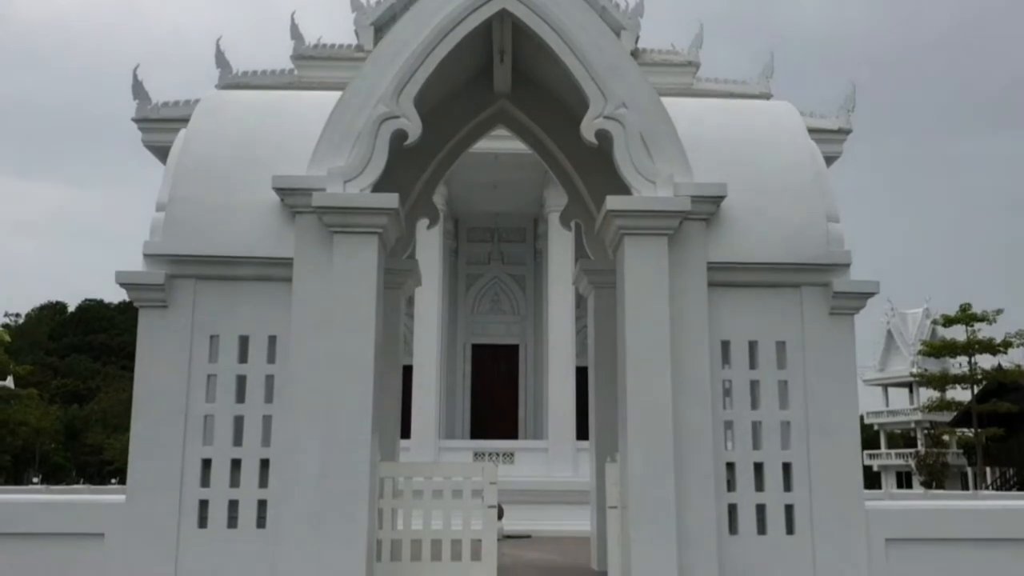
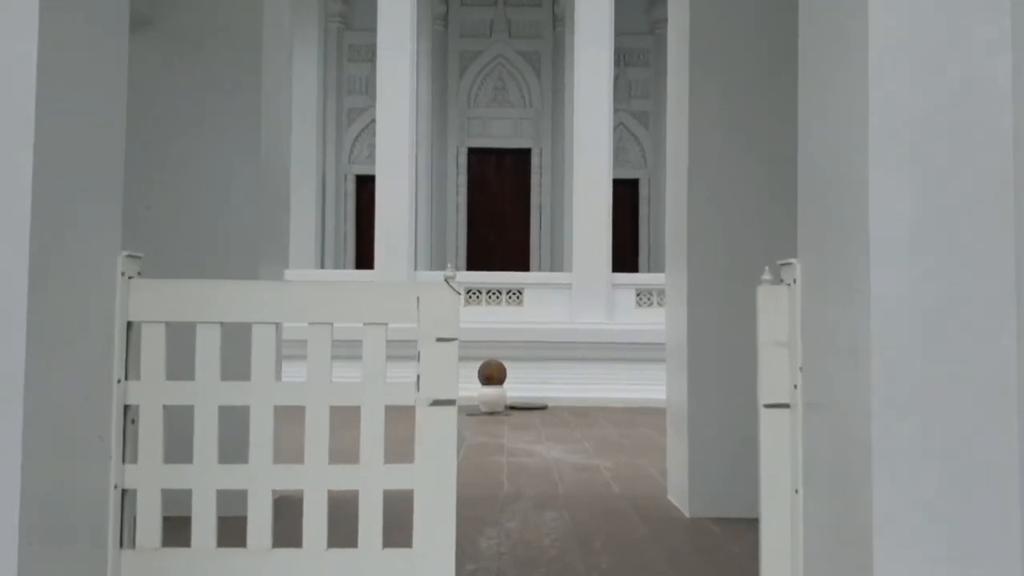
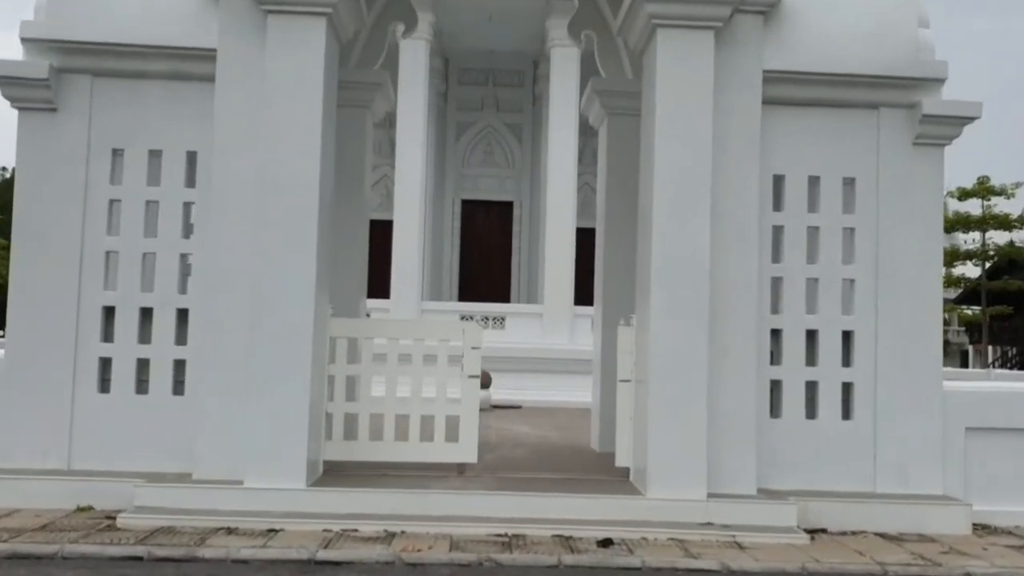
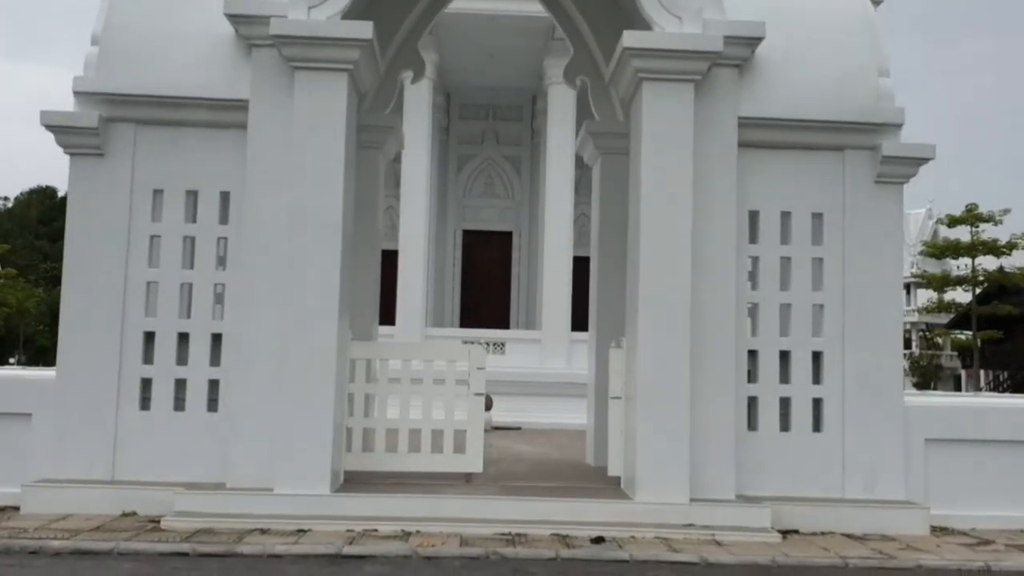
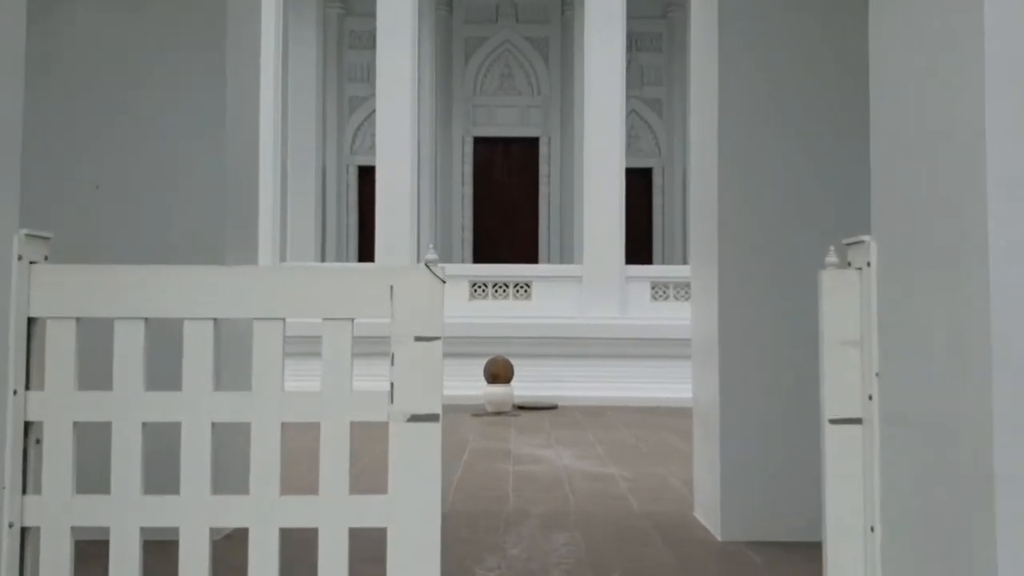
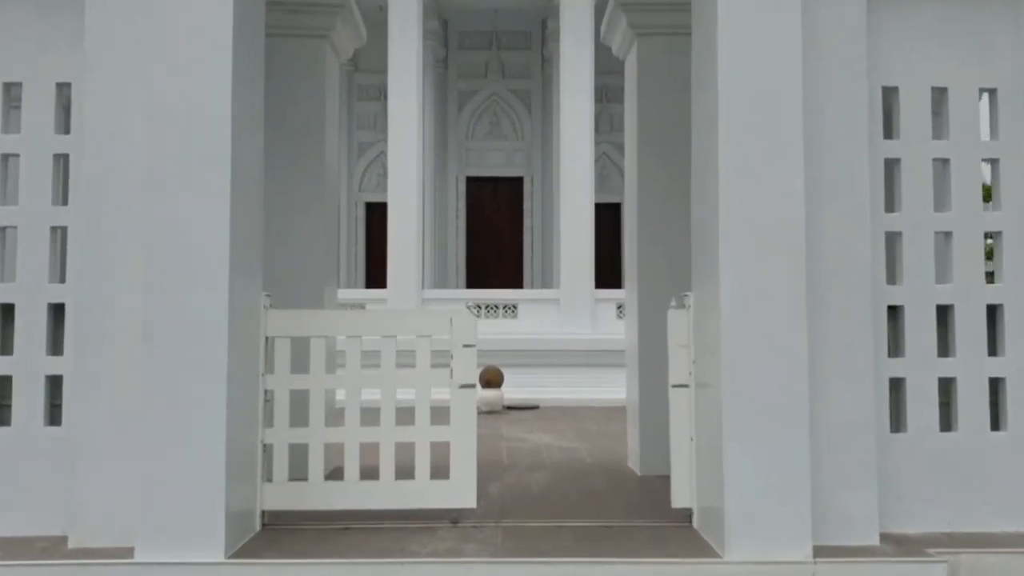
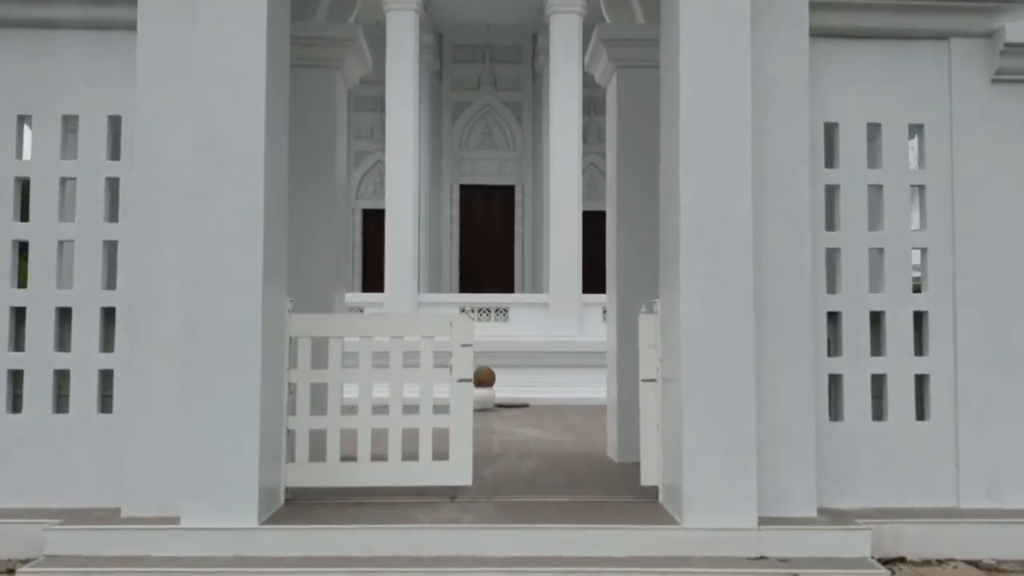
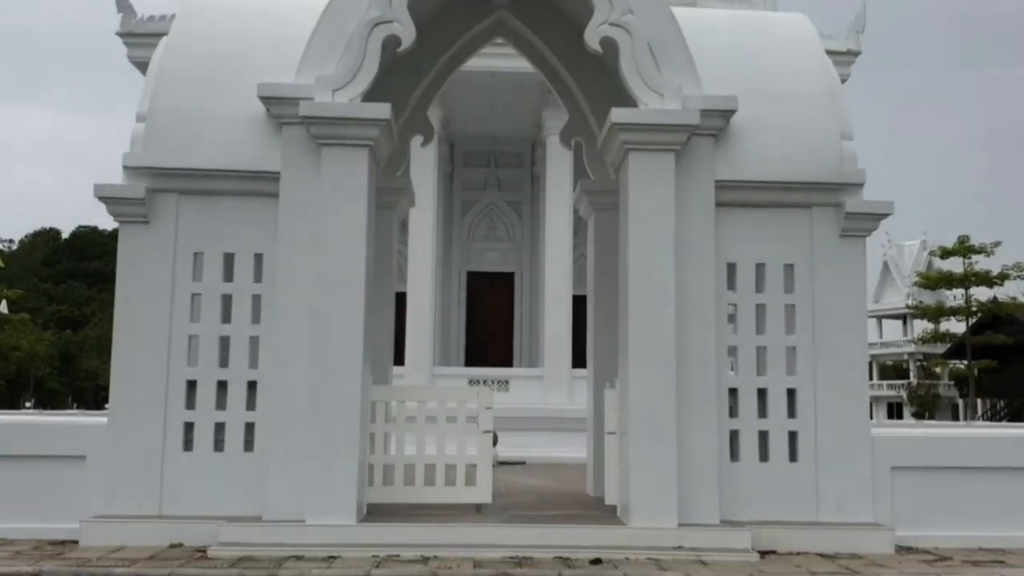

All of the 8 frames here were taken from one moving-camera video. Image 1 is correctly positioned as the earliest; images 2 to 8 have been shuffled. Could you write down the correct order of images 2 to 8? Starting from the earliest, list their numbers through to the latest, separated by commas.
8, 4, 3, 7, 6, 2, 5
